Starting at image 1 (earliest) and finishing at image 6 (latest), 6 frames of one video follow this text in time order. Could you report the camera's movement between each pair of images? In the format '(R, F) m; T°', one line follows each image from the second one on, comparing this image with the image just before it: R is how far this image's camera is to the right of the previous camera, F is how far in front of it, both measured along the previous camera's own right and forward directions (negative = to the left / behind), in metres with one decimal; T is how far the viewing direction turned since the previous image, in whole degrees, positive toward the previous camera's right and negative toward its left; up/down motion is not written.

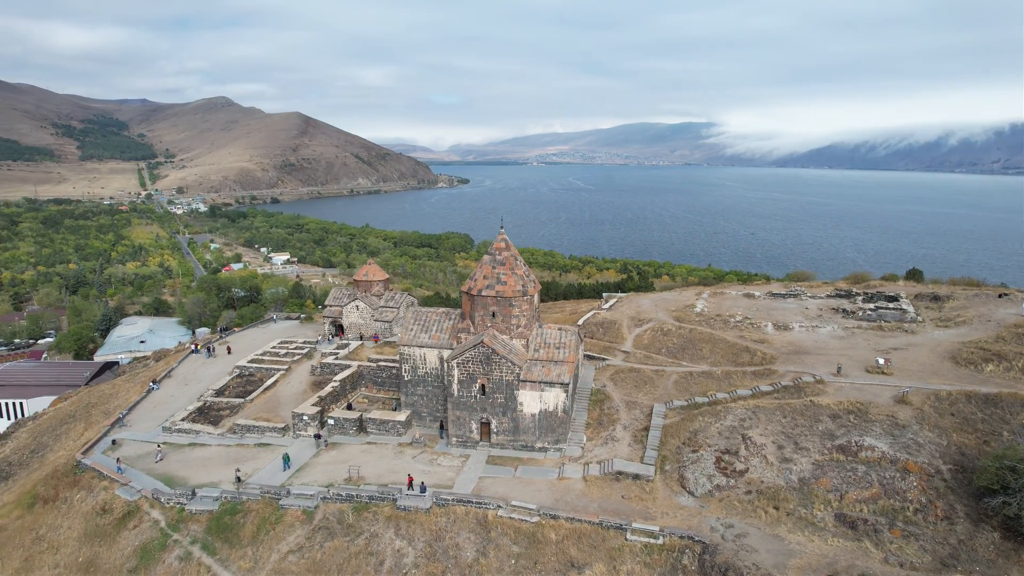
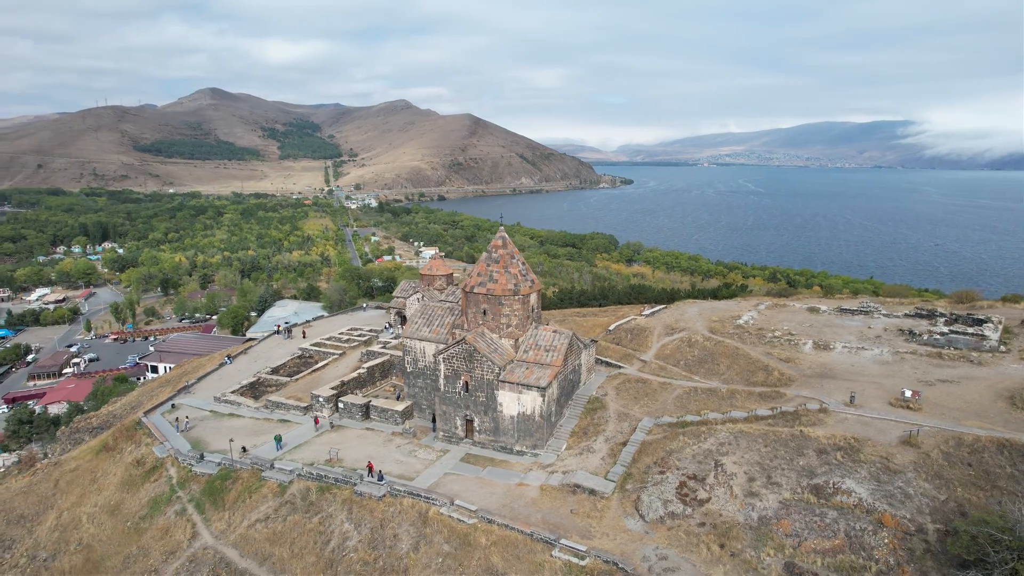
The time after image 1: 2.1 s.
(+4.6, +0.9) m; -14°
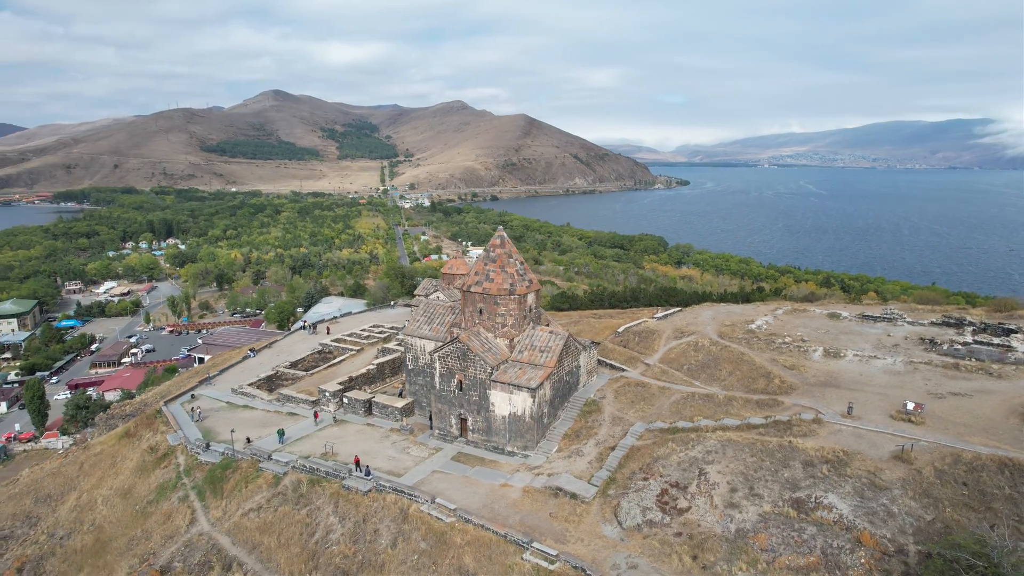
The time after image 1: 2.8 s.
(+1.5, +0.2) m; -5°
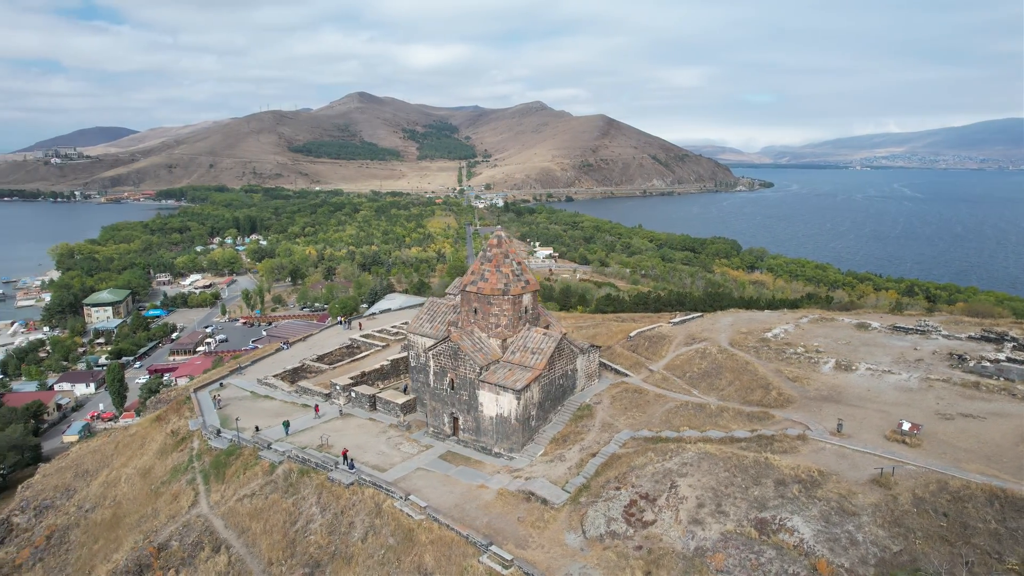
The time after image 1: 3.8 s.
(+2.2, +0.3) m; -7°
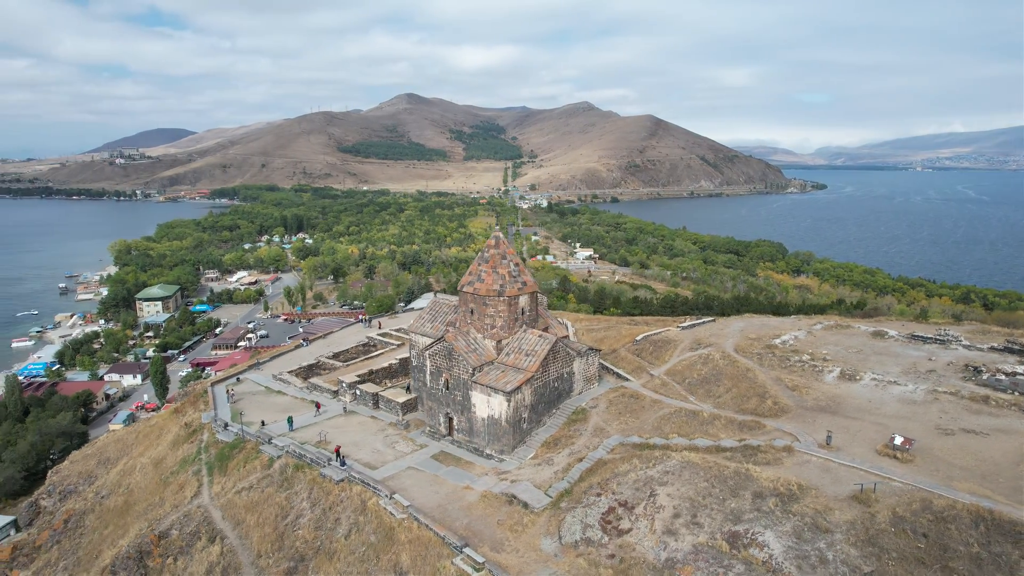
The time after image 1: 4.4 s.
(+1.3, +0.2) m; -4°
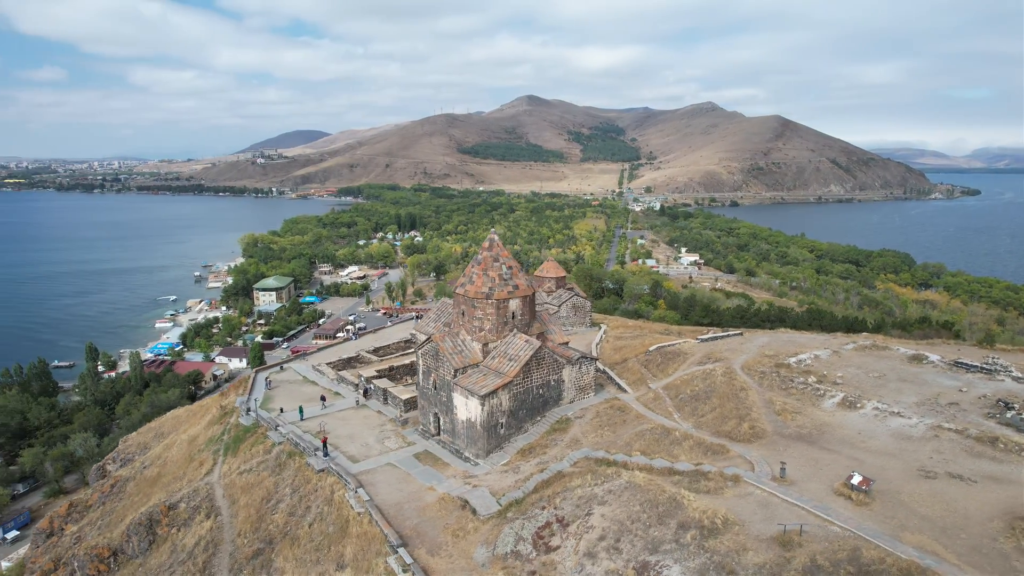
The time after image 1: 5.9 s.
(+3.3, +0.6) m; -10°
